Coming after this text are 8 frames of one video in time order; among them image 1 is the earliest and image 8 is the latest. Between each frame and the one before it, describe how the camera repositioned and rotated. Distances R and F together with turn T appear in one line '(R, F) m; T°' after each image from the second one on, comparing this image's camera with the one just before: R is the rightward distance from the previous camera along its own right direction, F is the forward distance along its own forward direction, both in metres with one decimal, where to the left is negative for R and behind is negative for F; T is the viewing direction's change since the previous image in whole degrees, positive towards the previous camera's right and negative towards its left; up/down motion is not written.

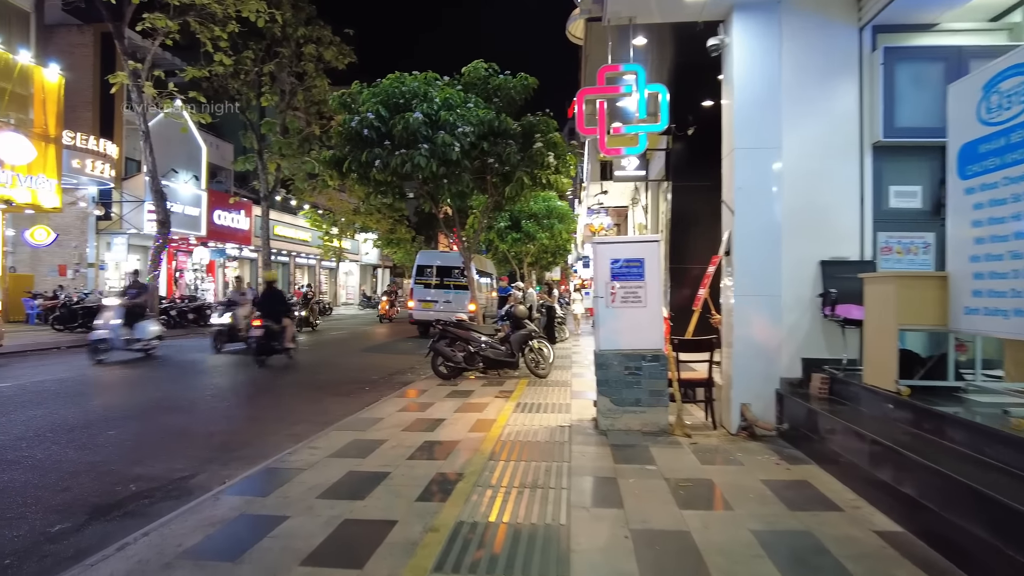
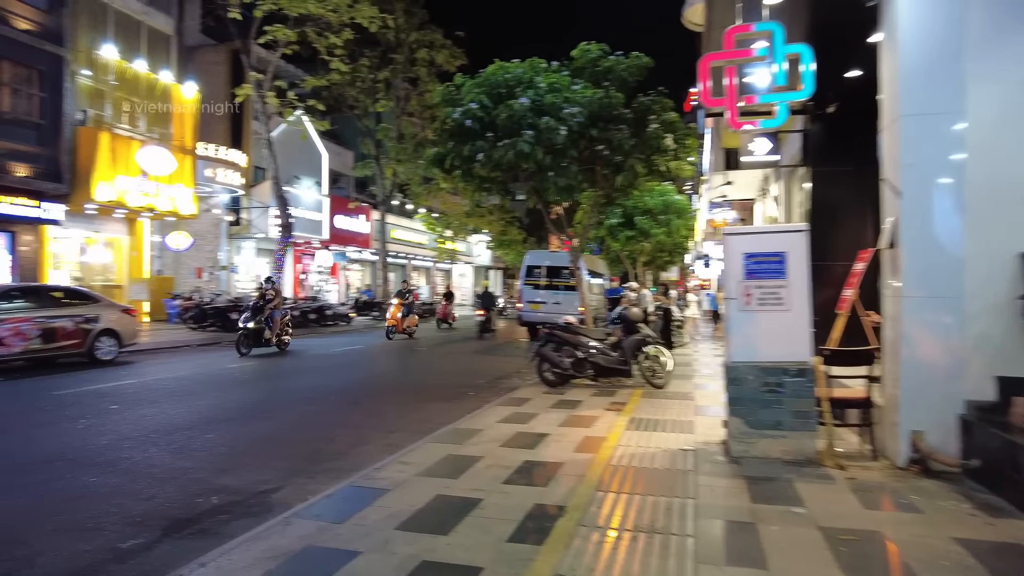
(0.0, +0.8) m; -10°
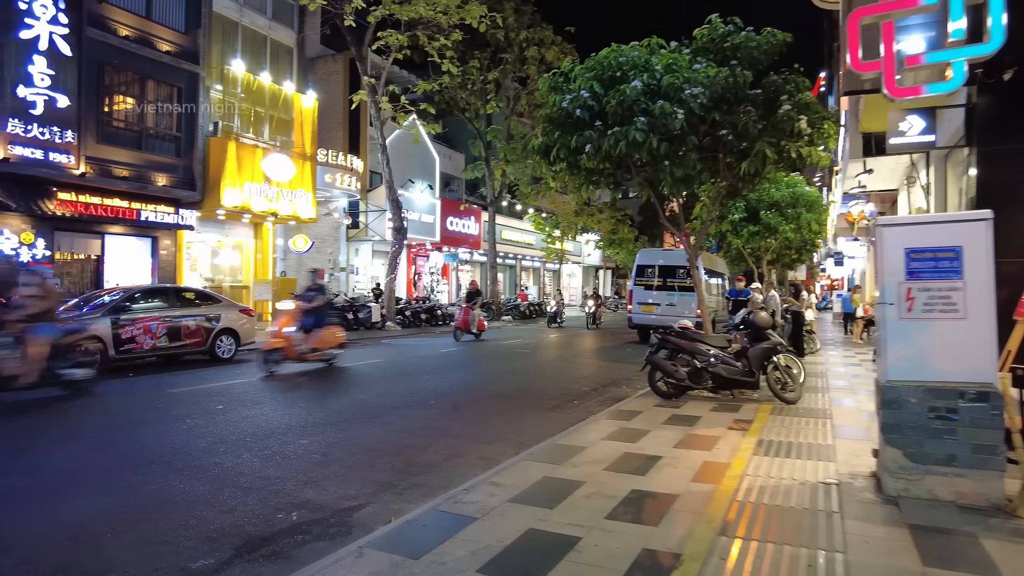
(0.0, +0.7) m; -10°
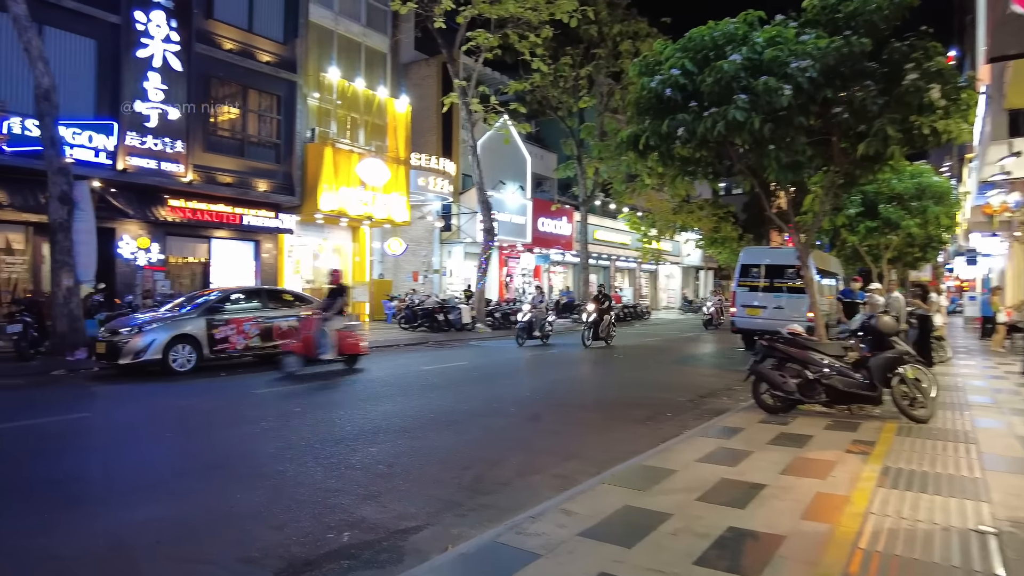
(+0.2, +0.6) m; -8°
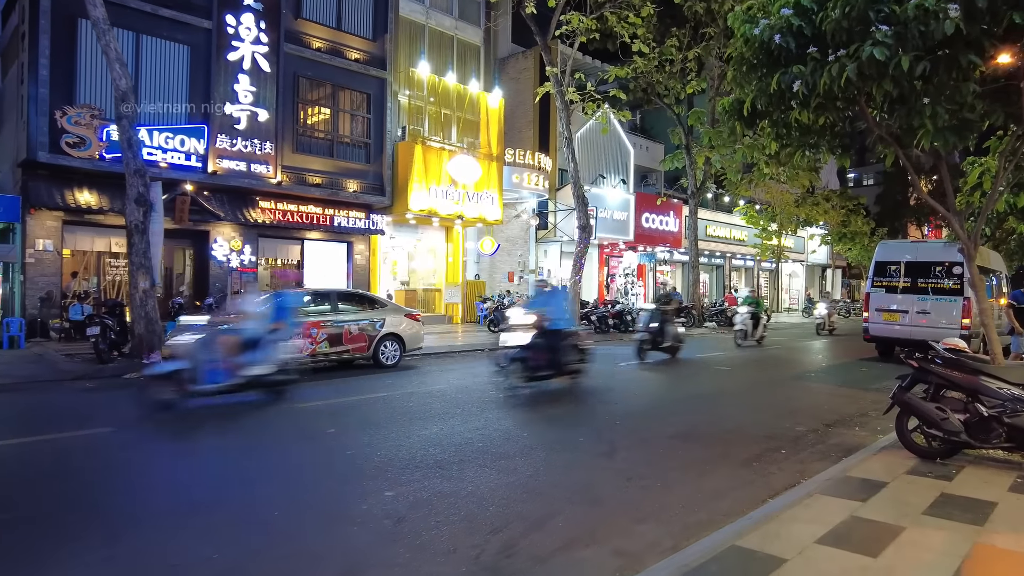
(+0.4, +1.5) m; -10°
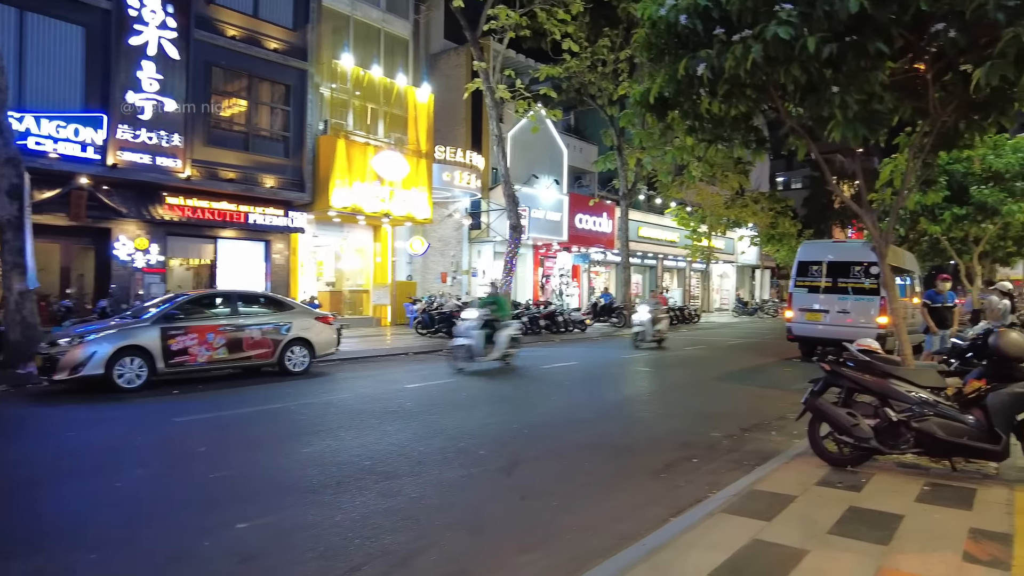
(+0.5, +0.5) m; +5°
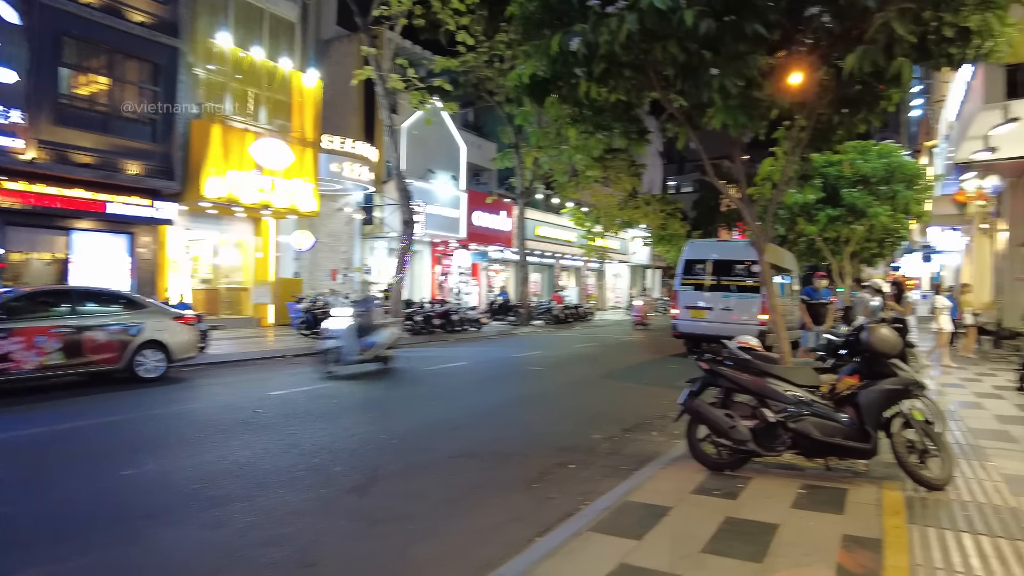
(+0.4, +0.6) m; +8°
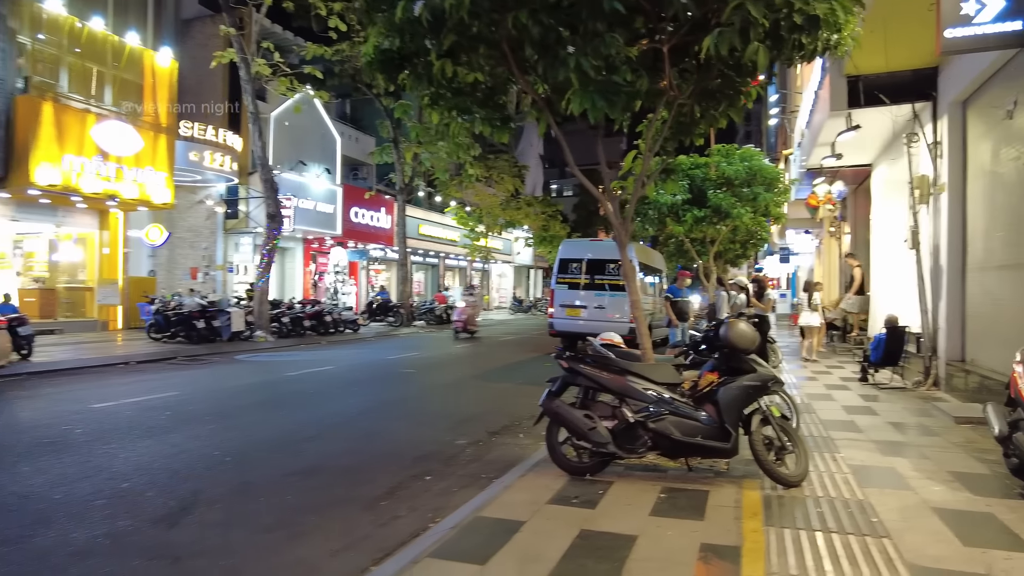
(+0.3, +0.5) m; +10°
